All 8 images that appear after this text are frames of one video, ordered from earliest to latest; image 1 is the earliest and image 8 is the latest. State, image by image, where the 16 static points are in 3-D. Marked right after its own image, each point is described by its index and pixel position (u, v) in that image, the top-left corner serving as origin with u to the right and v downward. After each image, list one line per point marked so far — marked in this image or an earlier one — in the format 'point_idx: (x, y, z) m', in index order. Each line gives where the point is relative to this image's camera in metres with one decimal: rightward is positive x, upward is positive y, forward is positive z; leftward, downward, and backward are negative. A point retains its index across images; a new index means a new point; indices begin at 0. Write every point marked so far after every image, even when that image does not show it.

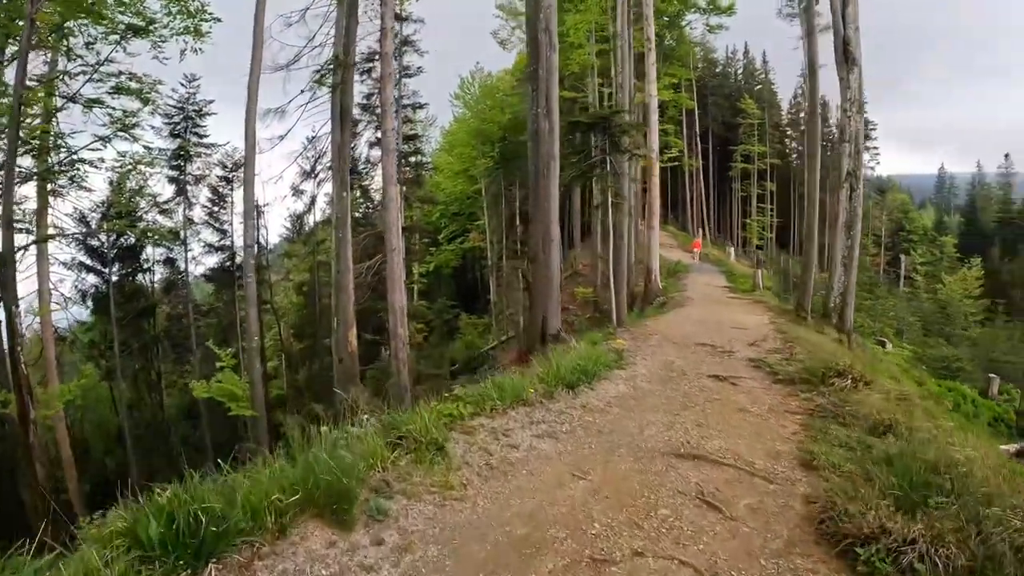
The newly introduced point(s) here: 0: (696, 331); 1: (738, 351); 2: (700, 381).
0: (+3.1, -0.7, +9.6) m
1: (+3.1, -0.9, +8.0) m
2: (+2.1, -1.1, +6.5) m
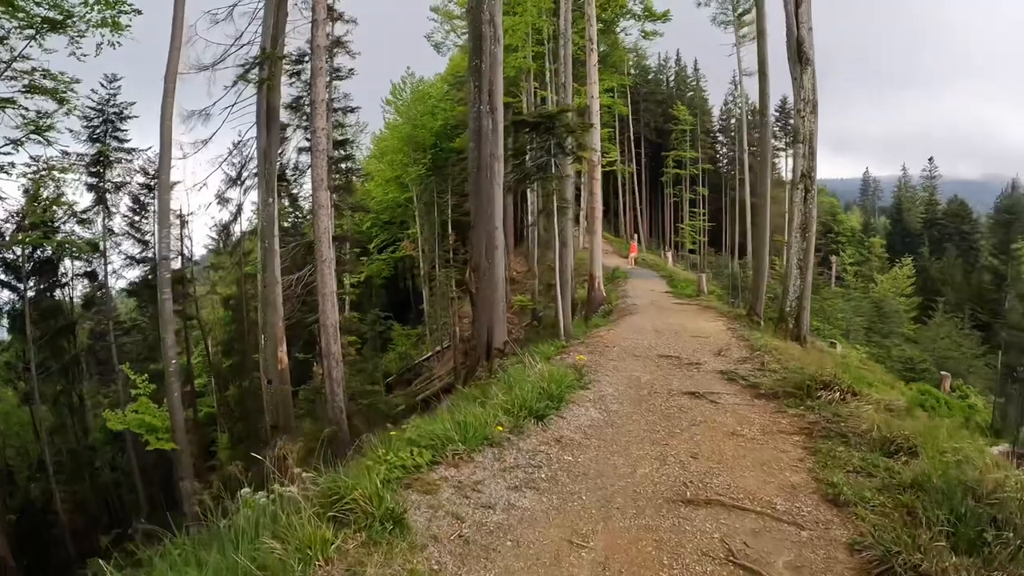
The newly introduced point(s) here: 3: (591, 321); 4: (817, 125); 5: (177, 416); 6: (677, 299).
0: (+2.3, -0.8, +9.1) m
1: (+2.5, -1.0, +7.5) m
2: (+1.7, -1.2, +5.9) m
3: (+1.8, -0.8, +13.5) m
4: (+5.4, +2.8, +10.3) m
5: (-8.3, -3.2, +14.3) m
6: (+4.5, -0.3, +16.1) m
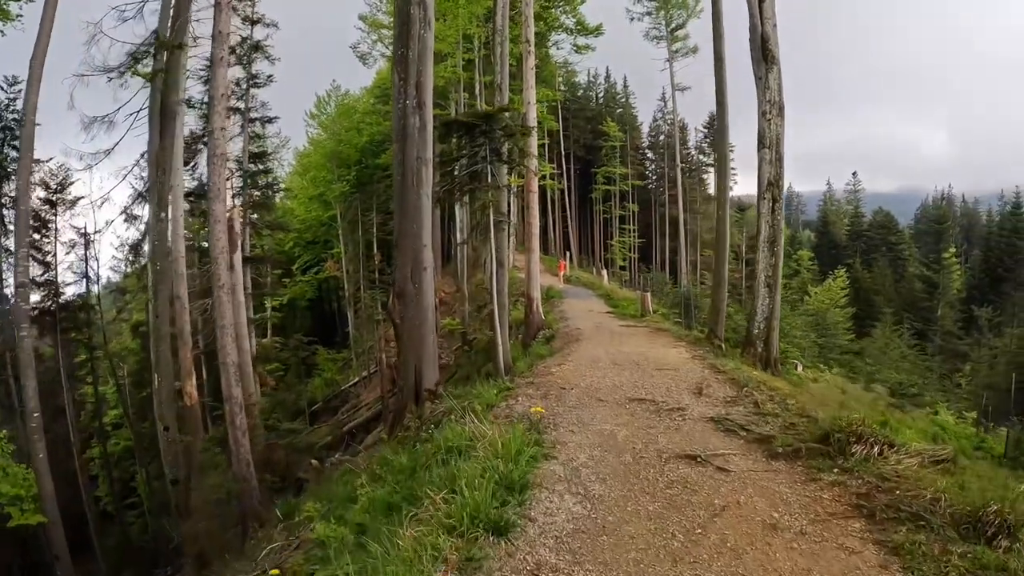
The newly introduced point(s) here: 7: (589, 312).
0: (+1.5, -1.2, +7.8) m
1: (+1.9, -1.3, +6.1) m
2: (+1.3, -1.4, +4.5) m
3: (+0.5, -1.3, +12.1) m
4: (+4.4, +2.5, +9.4) m
5: (-9.6, -3.9, +11.6) m
6: (+2.8, -0.9, +15.0) m
7: (+2.1, -0.7, +16.9) m
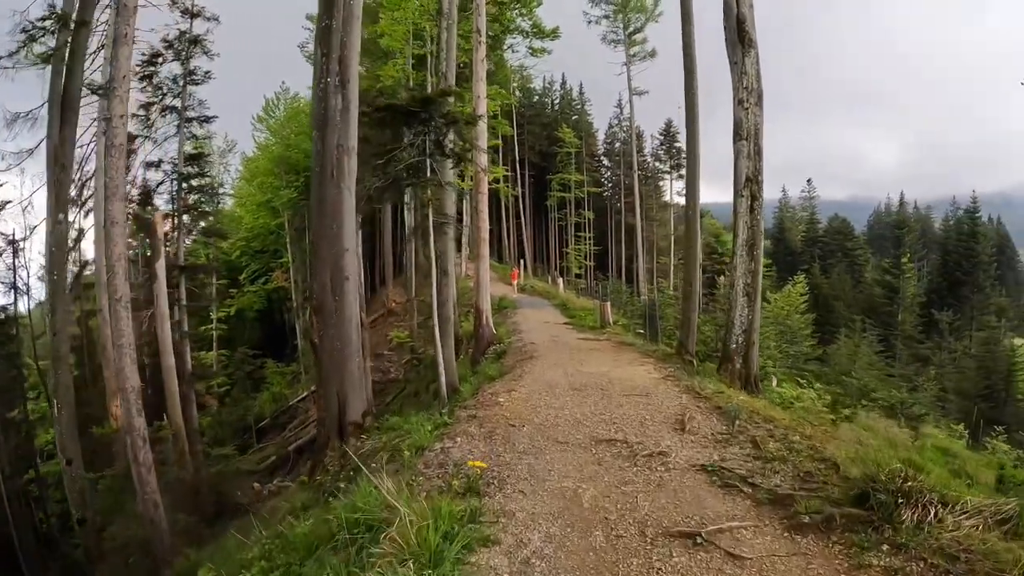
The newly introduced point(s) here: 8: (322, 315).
0: (+0.8, -1.3, +6.5) m
1: (+1.3, -1.4, +4.9) m
2: (+0.8, -1.5, +3.2) m
3: (-0.5, -1.4, +10.7) m
4: (+3.5, +2.4, +8.3) m
5: (-10.4, -4.2, +9.5) m
6: (+1.6, -1.1, +13.7) m
7: (+0.8, -1.0, +15.6) m
8: (-2.4, -0.3, +7.2) m
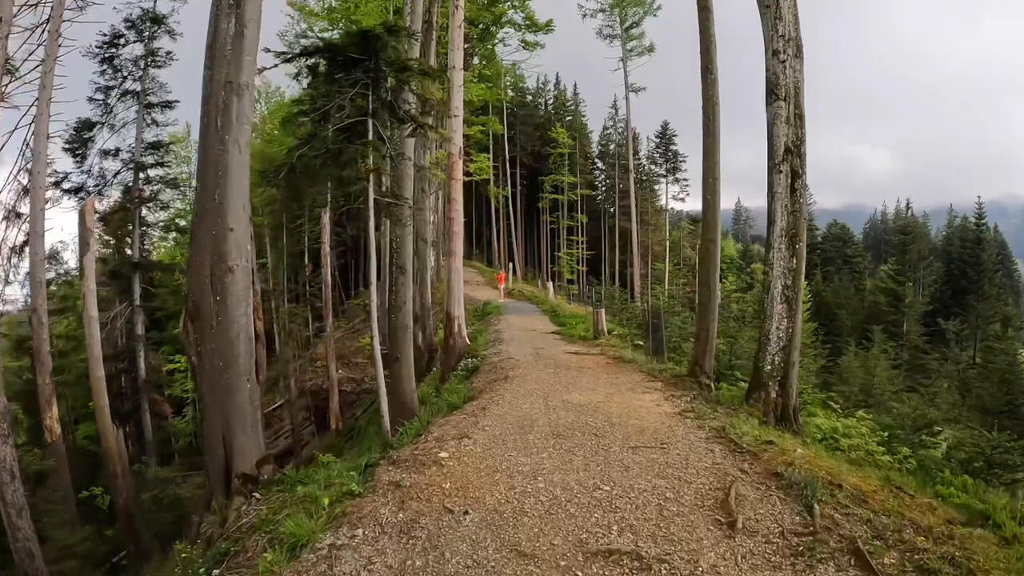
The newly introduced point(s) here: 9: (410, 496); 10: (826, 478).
0: (+0.5, -1.3, +4.4) m
1: (+1.0, -1.3, +2.8) m
2: (+0.5, -1.4, +1.1) m
3: (-0.9, -1.5, +8.6) m
4: (+3.2, +2.3, +6.3) m
5: (-10.9, -4.0, +7.2) m
6: (+1.2, -1.2, +11.7) m
7: (+0.3, -1.0, +13.5) m
8: (-2.8, -0.3, +5.1) m
9: (-0.7, -1.3, +3.7) m
10: (+2.1, -1.3, +3.8) m
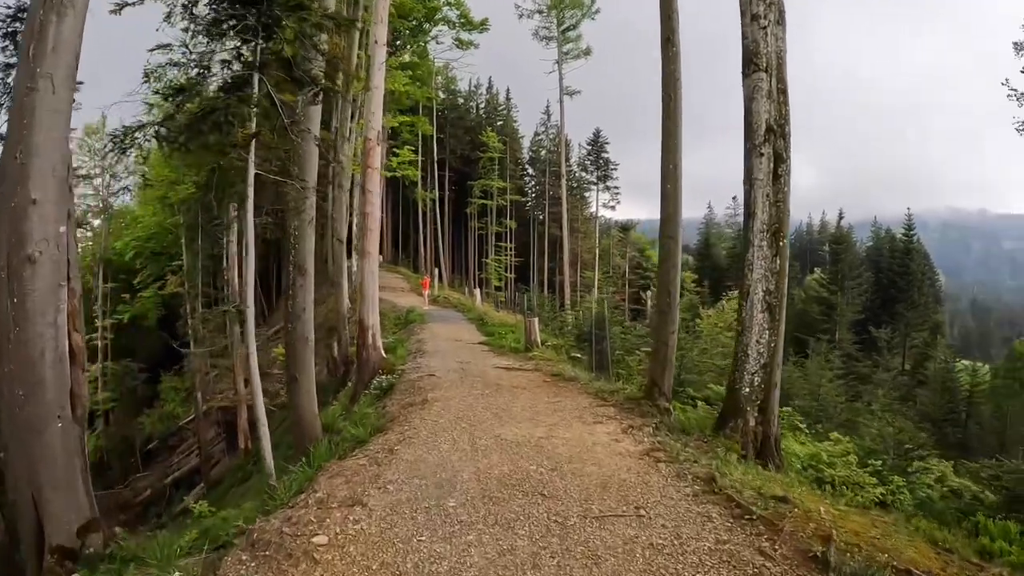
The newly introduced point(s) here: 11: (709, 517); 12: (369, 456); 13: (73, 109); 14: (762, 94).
0: (0.0, -1.3, +3.0) m
1: (+0.7, -1.3, +1.5) m
2: (+0.4, -1.4, -0.2) m
3: (-1.8, -1.5, +7.1) m
4: (+2.6, +2.3, +5.3) m
5: (-11.6, -4.0, +4.5) m
6: (-0.1, -1.2, +10.4) m
7: (-1.1, -1.2, +12.1) m
8: (-3.3, -0.3, +3.4) m
9: (-1.0, -1.3, +2.3) m
10: (+1.7, -1.3, +2.6) m
11: (+1.1, -1.3, +3.2) m
12: (-1.3, -1.6, +5.4) m
13: (-2.9, +1.2, +3.8) m
14: (+2.3, +1.8, +5.3) m
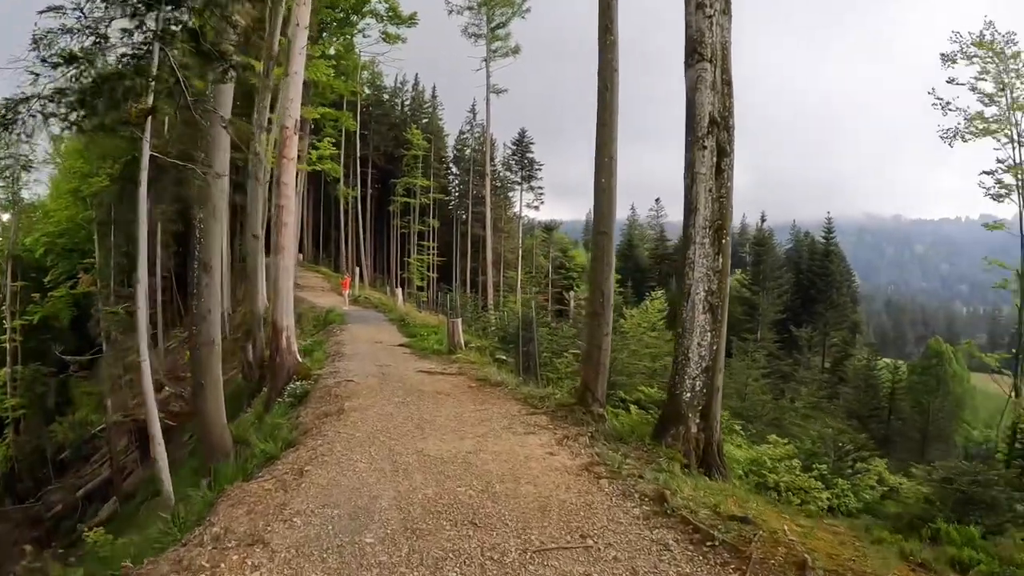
0: (-0.3, -1.3, +2.5) m
1: (+0.6, -1.3, +1.1) m
2: (+0.5, -1.4, -0.6) m
3: (-2.6, -1.5, +6.3) m
4: (+1.9, +2.3, +5.1) m
5: (-12.0, -4.0, +2.6) m
6: (-1.3, -1.3, +9.8) m
7: (-2.5, -1.2, +11.4) m
8: (-3.6, -0.3, +2.5) m
9: (-1.2, -1.3, +1.7) m
10: (+1.4, -1.3, +2.4) m
11: (+0.8, -1.3, +2.9) m
12: (-1.9, -1.6, +4.7) m
13: (-3.3, +1.2, +2.9) m
14: (+1.7, +1.8, +5.1) m
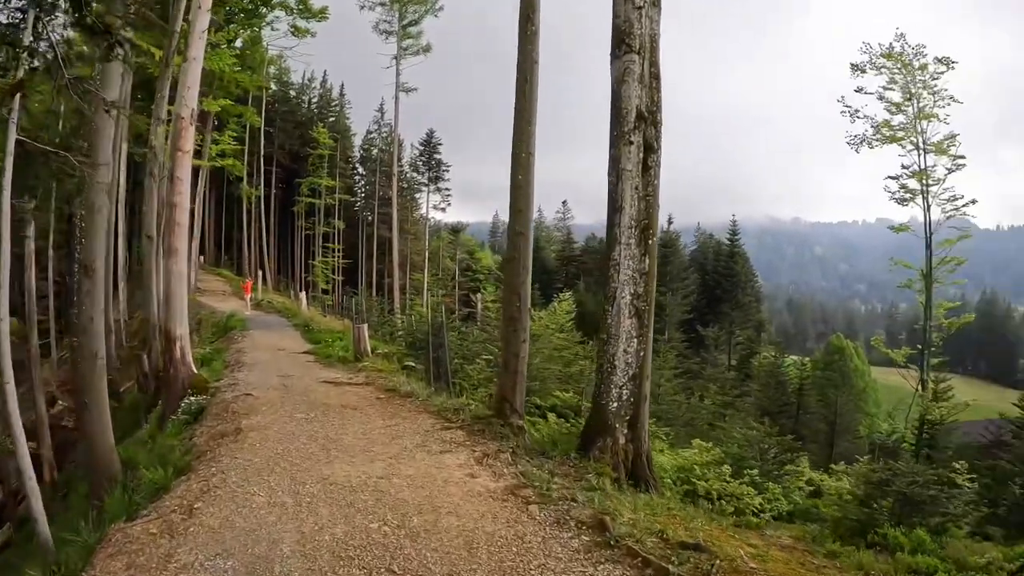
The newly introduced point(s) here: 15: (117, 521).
0: (-0.5, -1.3, +2.0) m
1: (+0.5, -1.3, +0.8) m
2: (+0.7, -1.4, -1.0) m
3: (-3.4, -1.6, +5.4) m
4: (+1.2, +2.2, +4.9) m
5: (-12.1, -4.2, +0.3) m
6: (-2.6, -1.4, +9.1) m
7: (-4.1, -1.3, +10.5) m
8: (-3.8, -0.4, +1.5) m
9: (-1.3, -1.4, +1.0) m
10: (+1.2, -1.3, +2.1) m
11: (+0.5, -1.3, +2.5) m
12: (-2.5, -1.6, +3.9) m
13: (-3.6, +1.1, +2.0) m
14: (+1.0, +1.8, +4.8) m
15: (-3.0, -1.7, +4.3) m
